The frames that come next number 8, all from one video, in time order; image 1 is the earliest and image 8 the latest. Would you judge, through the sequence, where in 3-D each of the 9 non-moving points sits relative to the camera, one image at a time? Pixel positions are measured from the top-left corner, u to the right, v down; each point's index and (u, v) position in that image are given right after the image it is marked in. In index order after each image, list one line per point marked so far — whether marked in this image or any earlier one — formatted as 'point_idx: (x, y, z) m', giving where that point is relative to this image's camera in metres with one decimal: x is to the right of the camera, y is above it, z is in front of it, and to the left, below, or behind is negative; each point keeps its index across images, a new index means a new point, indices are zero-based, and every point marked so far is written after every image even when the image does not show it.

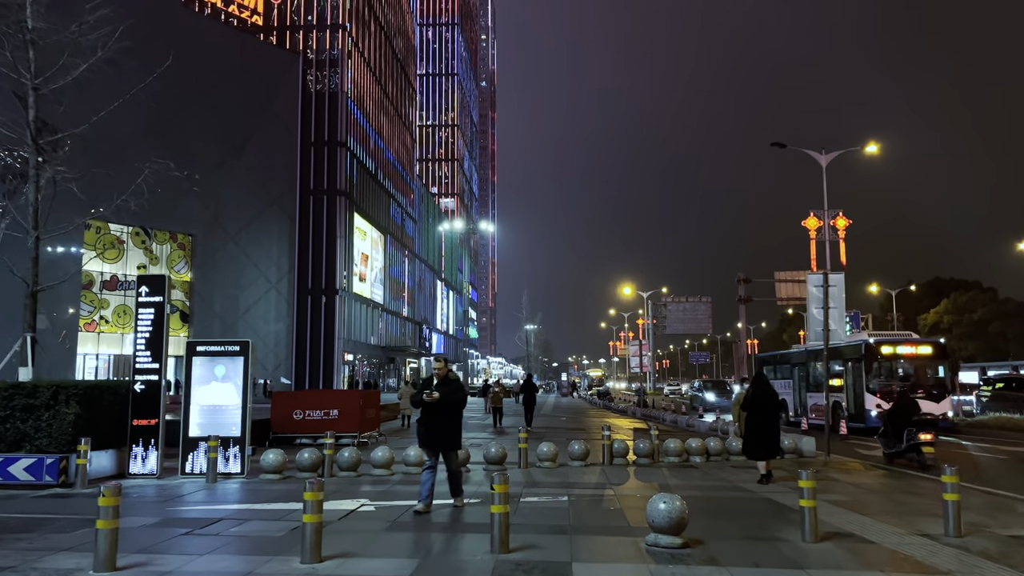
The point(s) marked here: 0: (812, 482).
0: (+2.2, -1.4, +5.9) m
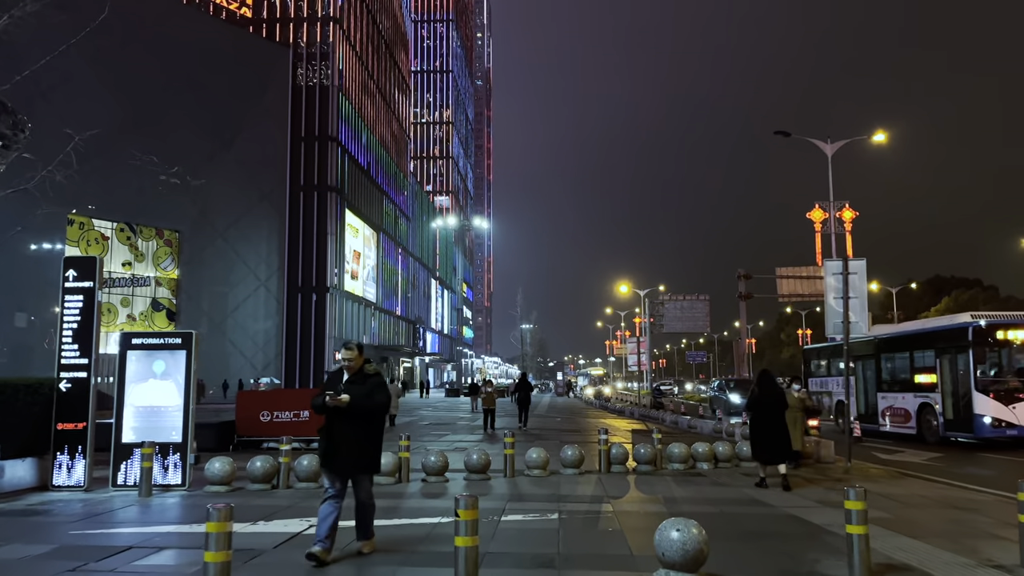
0: (+2.1, -1.3, +4.8) m
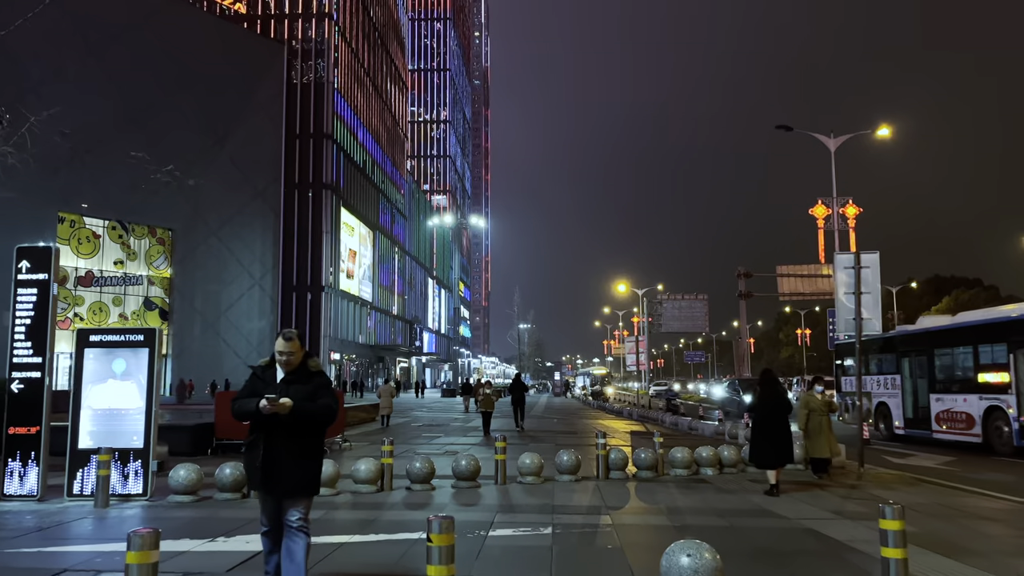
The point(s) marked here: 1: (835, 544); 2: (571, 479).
0: (+2.0, -1.2, +4.1) m
1: (+2.4, -1.9, +5.9) m
2: (+0.7, -2.1, +9.0) m
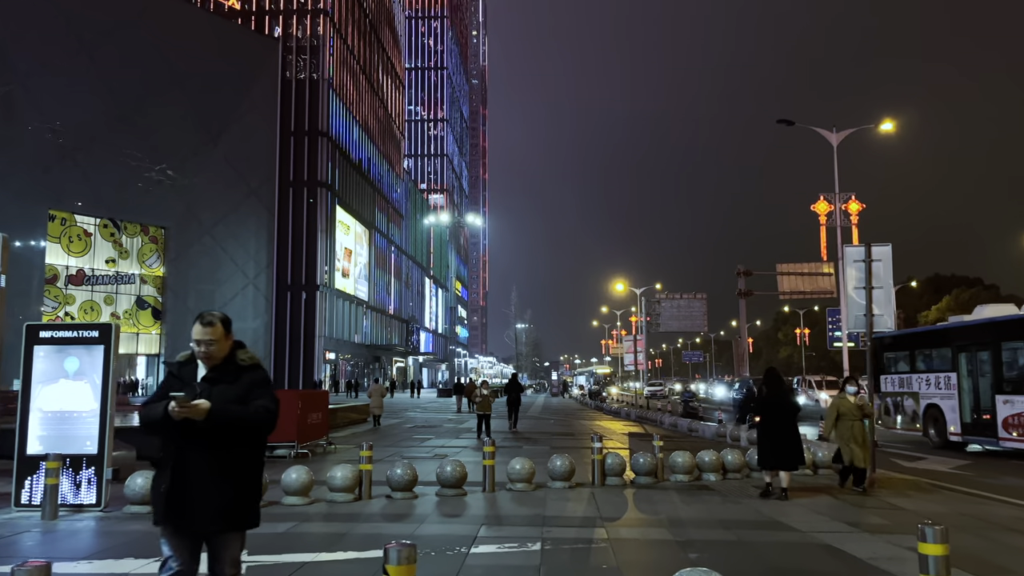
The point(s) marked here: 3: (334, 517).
0: (+1.9, -1.1, +3.5) m
1: (+2.3, -1.8, +5.3) m
2: (+0.5, -2.1, +8.4) m
3: (-1.5, -1.9, +6.8) m
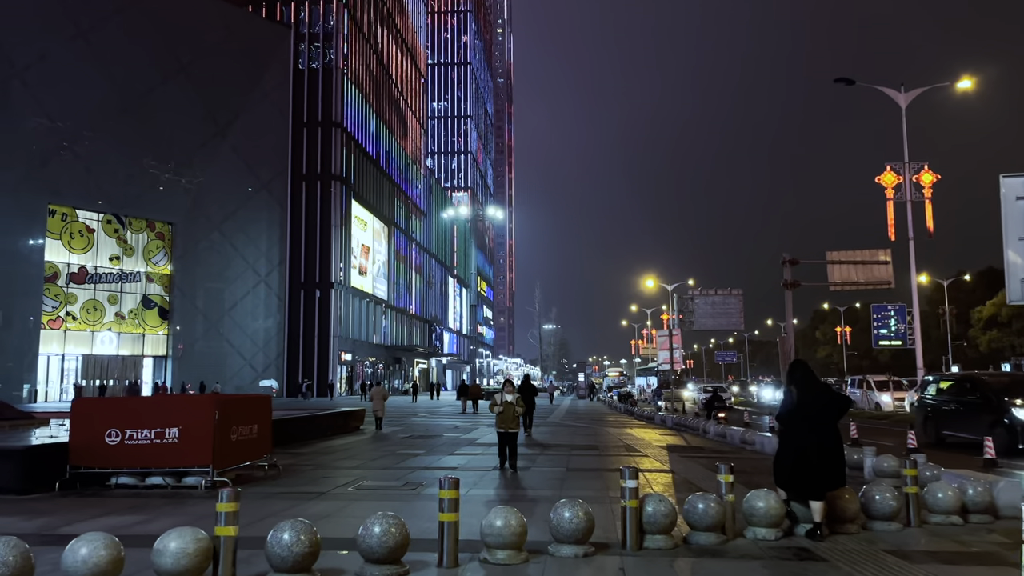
0: (+1.6, -0.7, +0.2) m
1: (+2.0, -1.4, +1.9) m
2: (+0.4, -1.7, +5.1) m
3: (-1.7, -1.6, +3.6) m
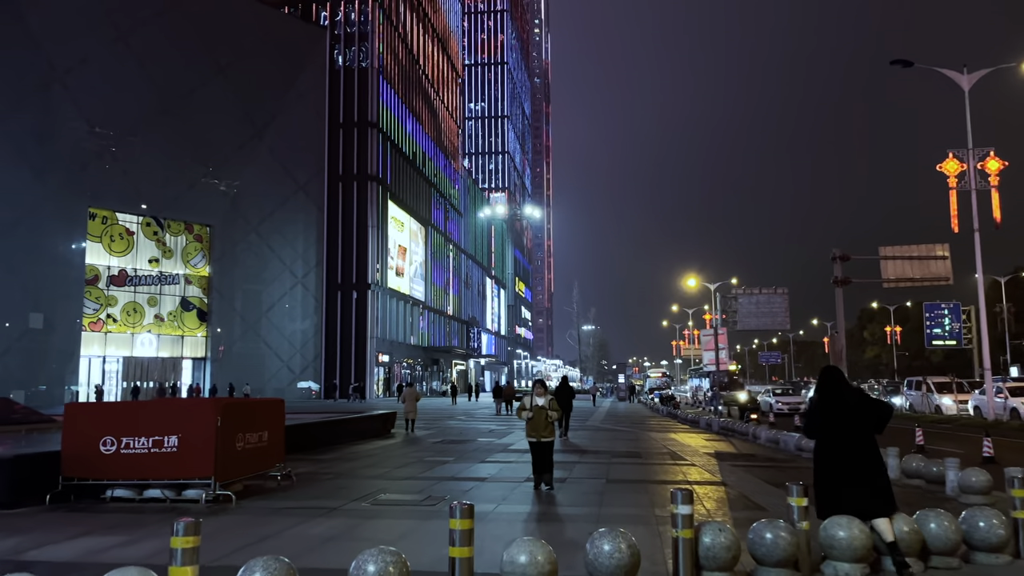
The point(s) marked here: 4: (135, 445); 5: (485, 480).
0: (+1.5, -0.6, -0.8) m
1: (+2.0, -1.3, +0.9) m
2: (+0.6, -1.6, +4.2) m
3: (-1.6, -1.5, +2.8) m
4: (-3.6, -1.5, +7.7) m
5: (-0.4, -2.3, +9.8) m
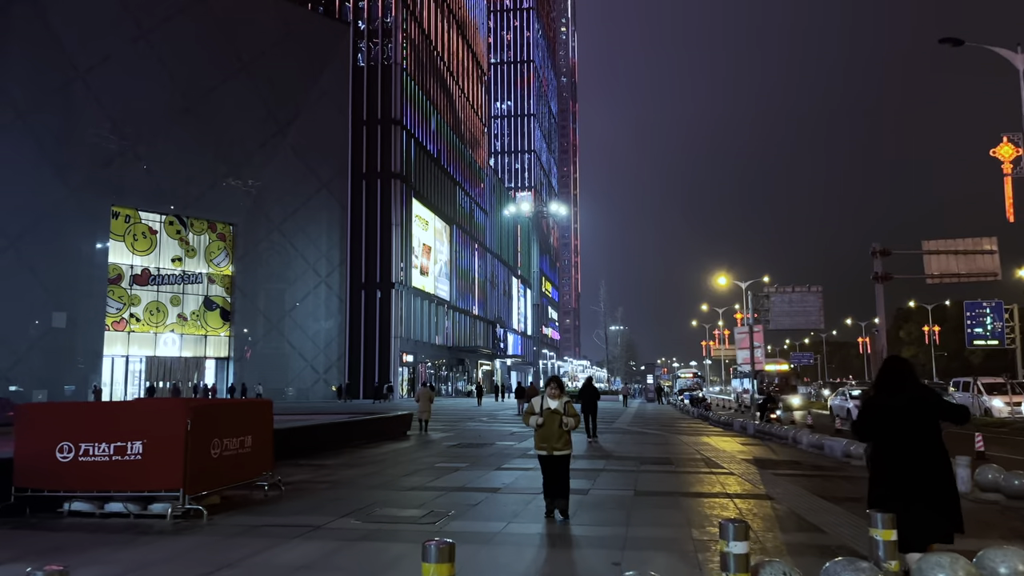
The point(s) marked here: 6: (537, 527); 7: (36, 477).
0: (+1.3, -0.5, -1.9) m
1: (+1.9, -1.2, -0.2) m
2: (+0.5, -1.5, +3.1) m
3: (-1.7, -1.4, +1.8) m
4: (-3.5, -1.4, +6.8) m
5: (-0.2, -2.2, +8.8) m
6: (+0.2, -1.9, +6.6) m
7: (-4.0, -1.6, +6.8) m
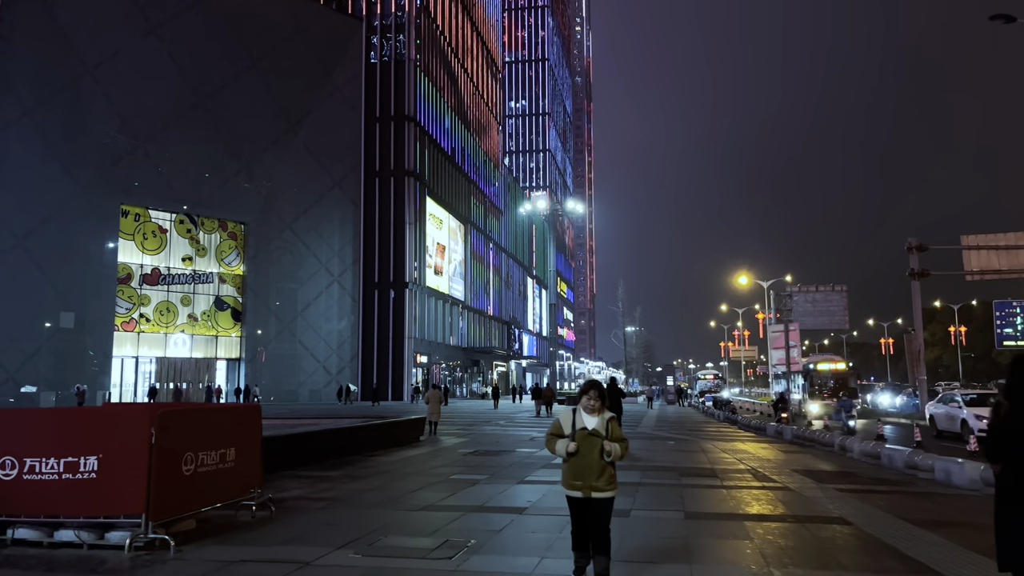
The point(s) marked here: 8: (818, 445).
0: (+1.4, -0.3, -3.1) m
1: (+2.0, -1.0, -1.4) m
2: (+0.7, -1.3, +1.9) m
3: (-1.5, -1.2, +0.6) m
4: (-3.3, -1.3, +5.6) m
5: (+0.1, -2.1, +7.6) m
6: (+0.4, -1.8, +5.3) m
7: (-3.8, -1.5, +5.7) m
8: (+6.1, -3.1, +15.8) m
